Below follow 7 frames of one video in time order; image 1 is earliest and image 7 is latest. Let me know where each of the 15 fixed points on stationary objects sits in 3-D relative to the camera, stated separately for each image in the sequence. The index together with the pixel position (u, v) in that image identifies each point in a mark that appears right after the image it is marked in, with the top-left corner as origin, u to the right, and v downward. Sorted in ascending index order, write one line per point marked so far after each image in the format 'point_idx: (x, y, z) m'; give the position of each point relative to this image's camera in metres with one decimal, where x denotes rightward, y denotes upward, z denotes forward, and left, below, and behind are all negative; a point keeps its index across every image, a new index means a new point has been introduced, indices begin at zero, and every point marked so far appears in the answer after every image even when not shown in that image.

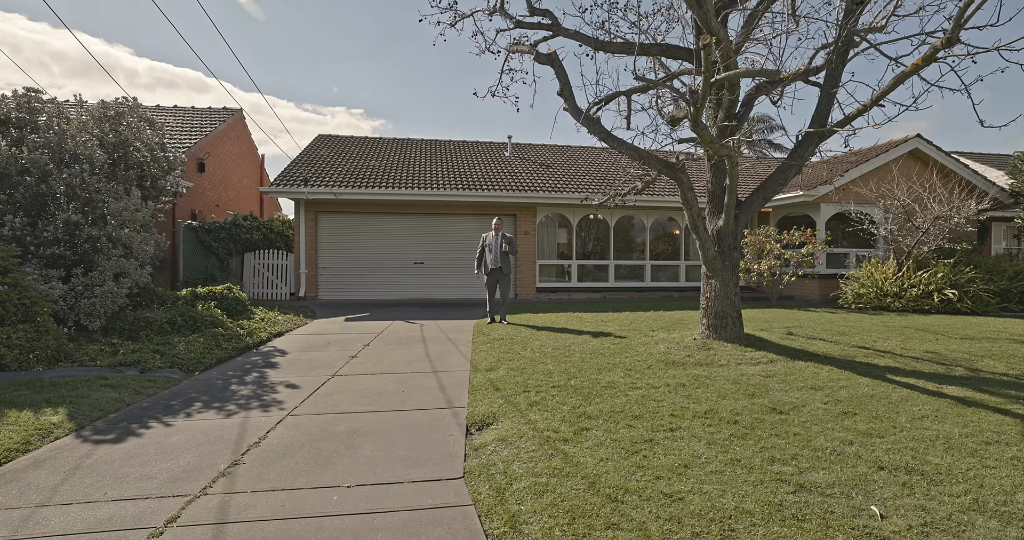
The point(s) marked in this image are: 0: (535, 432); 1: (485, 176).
0: (+0.2, -1.2, +3.4) m
1: (-0.9, +3.1, +15.5) m
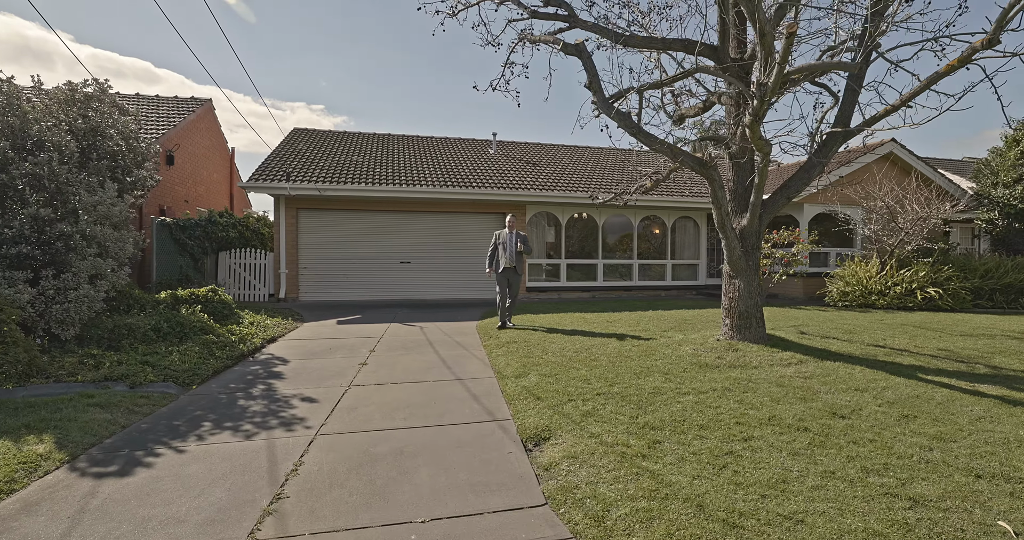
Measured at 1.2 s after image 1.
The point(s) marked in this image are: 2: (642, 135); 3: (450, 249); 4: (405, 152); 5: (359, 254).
0: (+0.6, -1.2, +3.1) m
1: (-1.3, +3.1, +15.1) m
2: (+1.4, +1.5, +5.2) m
3: (-1.9, +0.6, +14.4) m
4: (-3.7, +4.1, +16.4) m
5: (-4.4, +0.4, +13.7) m
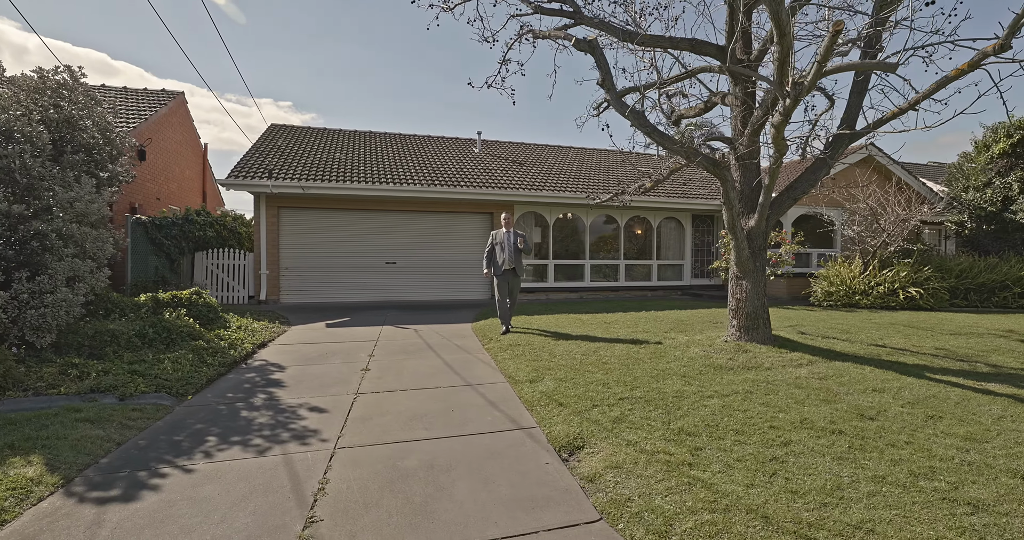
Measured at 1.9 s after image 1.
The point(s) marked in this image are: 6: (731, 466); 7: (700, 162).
0: (+0.9, -1.2, +3.0) m
1: (-1.7, +3.1, +14.8) m
2: (+1.6, +1.5, +5.1) m
3: (-2.2, +0.6, +14.1) m
4: (-4.2, +4.1, +16.0) m
5: (-4.7, +0.4, +13.4) m
6: (+1.3, -1.2, +2.9) m
7: (+2.0, +1.2, +5.2) m
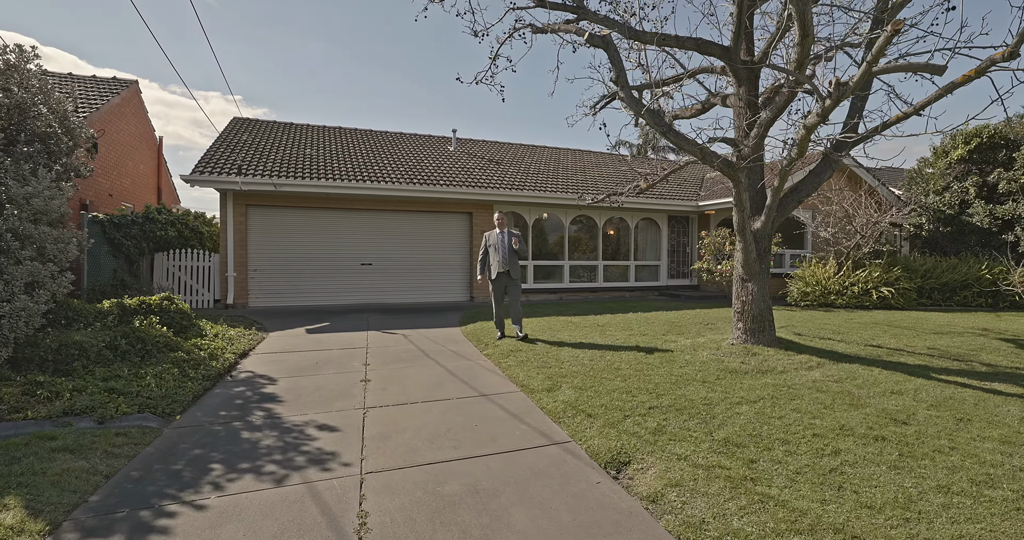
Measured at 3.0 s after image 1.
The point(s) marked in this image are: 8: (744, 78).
0: (+1.2, -1.2, +2.8) m
1: (-2.3, +3.0, +14.5) m
2: (+1.7, +1.4, +5.0) m
3: (-2.8, +0.6, +13.7) m
4: (-4.9, +4.0, +15.4) m
5: (-5.2, +0.4, +12.7) m
6: (+1.6, -1.2, +2.7) m
7: (+2.2, +1.1, +5.1) m
8: (+3.0, +2.5, +6.2) m
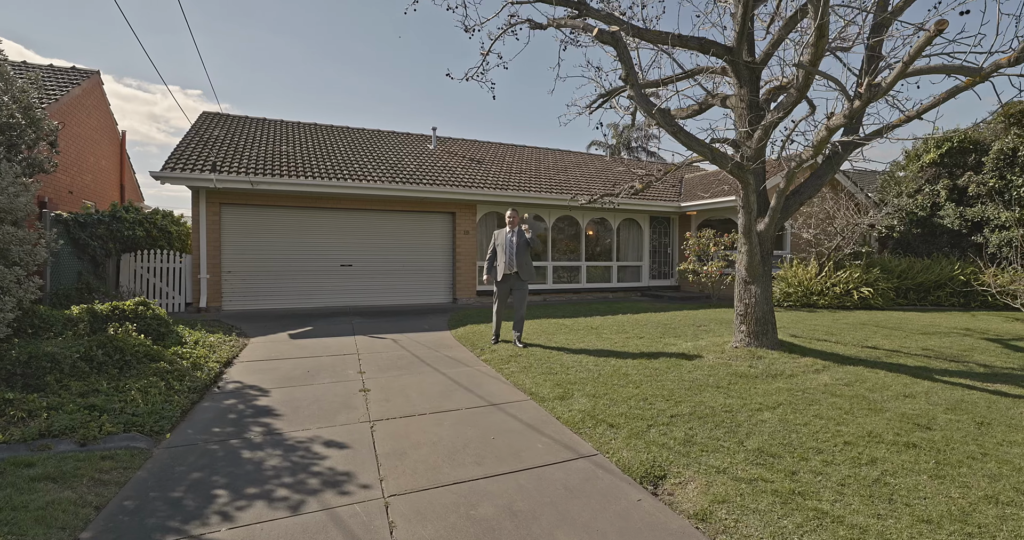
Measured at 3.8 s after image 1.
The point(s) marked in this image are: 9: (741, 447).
0: (+1.4, -1.2, +2.7) m
1: (-2.7, +3.0, +14.1) m
2: (+1.8, +1.4, +4.9) m
3: (-3.1, +0.5, +13.4) m
4: (-5.3, +4.0, +15.0) m
5: (-5.5, +0.3, +12.3) m
6: (+1.8, -1.2, +2.7) m
7: (+2.2, +1.1, +5.0) m
8: (+3.0, +2.5, +6.1) m
9: (+1.6, -1.2, +3.2) m
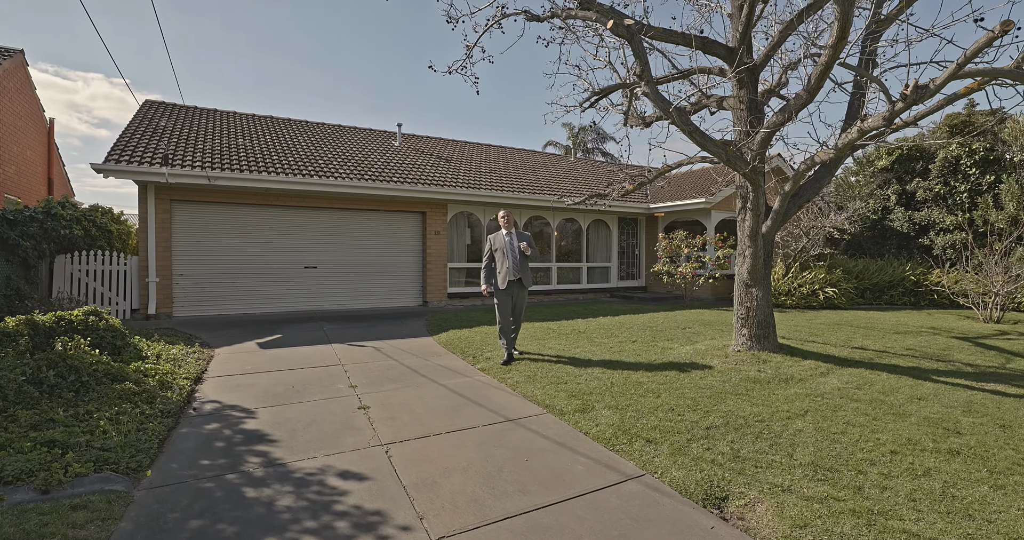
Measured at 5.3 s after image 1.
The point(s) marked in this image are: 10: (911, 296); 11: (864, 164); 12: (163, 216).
0: (+1.7, -1.3, +2.6) m
1: (-3.5, +2.9, +13.5) m
2: (+1.9, +1.4, +4.8) m
3: (-3.8, +0.5, +12.7) m
4: (-6.2, +3.9, +14.1) m
5: (-6.1, +0.3, +11.4) m
6: (+2.2, -1.3, +2.5) m
7: (+2.3, +1.1, +4.9) m
8: (+3.0, +2.4, +6.1) m
9: (+1.8, -1.3, +3.1) m
10: (+10.9, -0.7, +12.9) m
11: (+11.3, +3.4, +15.2) m
12: (-7.6, +1.2, +10.3) m
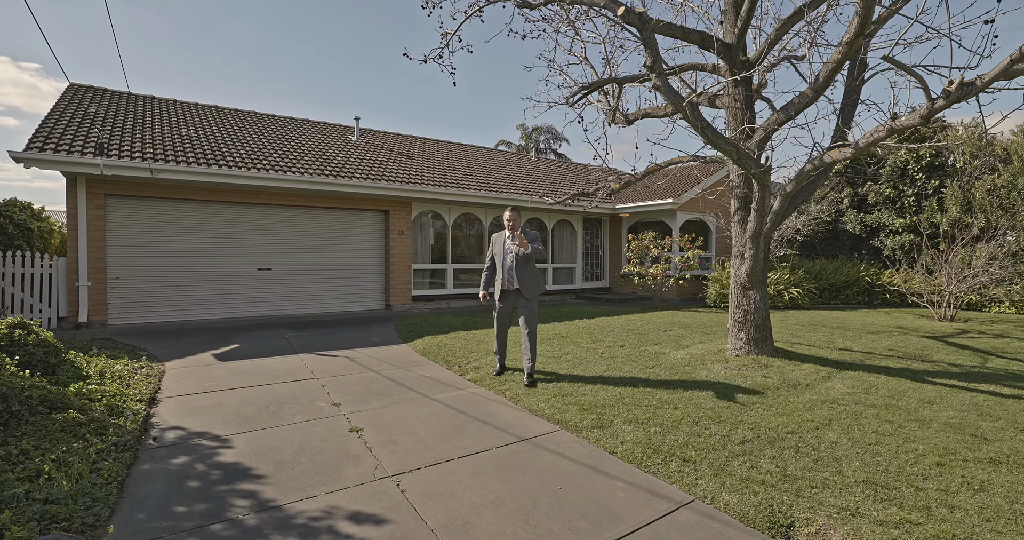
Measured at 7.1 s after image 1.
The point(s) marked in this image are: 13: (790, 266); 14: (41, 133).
0: (+2.0, -1.3, +2.4) m
1: (-4.2, +2.9, +12.8) m
2: (+1.9, +1.3, +4.6) m
3: (-4.5, +0.4, +12.0) m
4: (-7.0, +3.9, +13.1) m
5: (-6.7, +0.2, +10.4) m
6: (+2.4, -1.3, +2.4) m
7: (+2.4, +1.0, +4.8) m
8: (+2.9, +2.4, +6.0) m
9: (+2.1, -1.3, +2.9) m
10: (+10.1, -0.8, +13.5) m
11: (+10.3, +3.3, +15.9) m
12: (-8.0, +1.1, +9.1) m
13: (+7.7, +0.1, +13.1) m
14: (-8.9, +2.6, +9.0) m
